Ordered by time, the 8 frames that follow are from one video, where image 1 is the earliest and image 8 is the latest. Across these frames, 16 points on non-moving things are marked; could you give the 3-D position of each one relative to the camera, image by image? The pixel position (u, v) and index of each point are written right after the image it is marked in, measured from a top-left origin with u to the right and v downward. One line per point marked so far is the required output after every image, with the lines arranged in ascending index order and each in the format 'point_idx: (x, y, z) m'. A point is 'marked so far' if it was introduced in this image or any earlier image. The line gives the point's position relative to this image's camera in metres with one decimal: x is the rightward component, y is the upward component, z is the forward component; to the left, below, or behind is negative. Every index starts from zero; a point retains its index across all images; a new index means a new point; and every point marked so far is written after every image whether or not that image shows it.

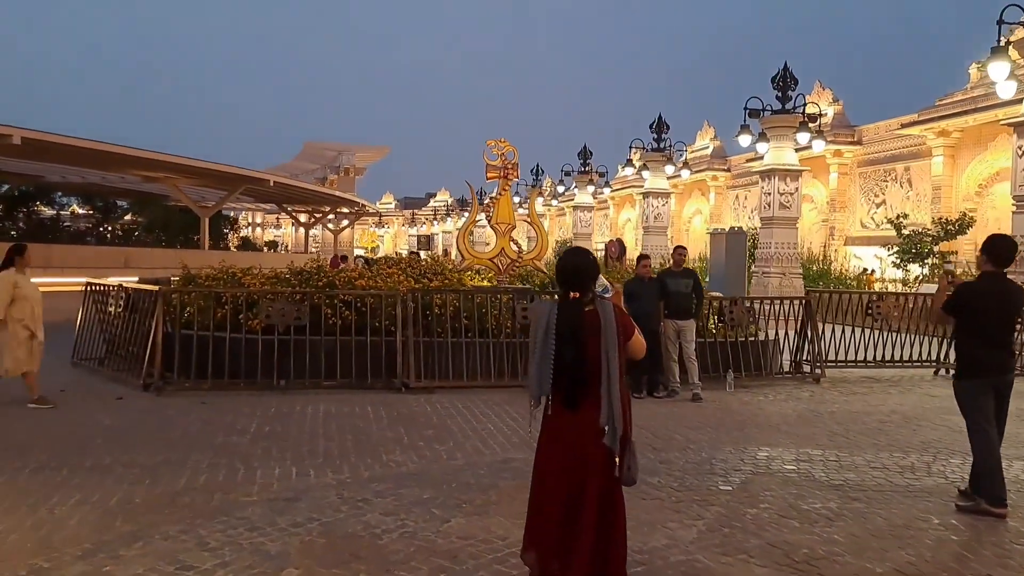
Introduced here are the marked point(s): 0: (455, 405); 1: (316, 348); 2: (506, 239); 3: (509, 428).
0: (-0.6, -1.3, +9.1) m
1: (-2.4, -0.7, +10.0) m
2: (-0.1, +1.1, +17.6) m
3: (0.0, -1.4, +7.9) m
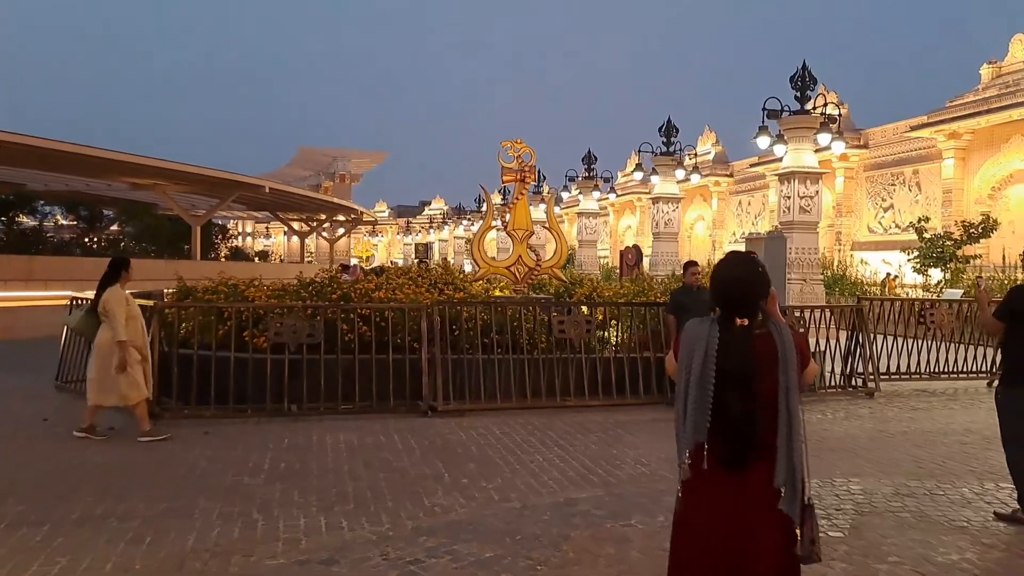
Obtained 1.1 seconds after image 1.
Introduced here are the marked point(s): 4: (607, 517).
0: (-0.2, -1.5, +8.2) m
1: (-2.0, -0.9, +9.0) m
2: (+0.2, +0.9, +16.7) m
3: (+0.4, -1.5, +7.0) m
4: (+0.6, -1.5, +5.3) m
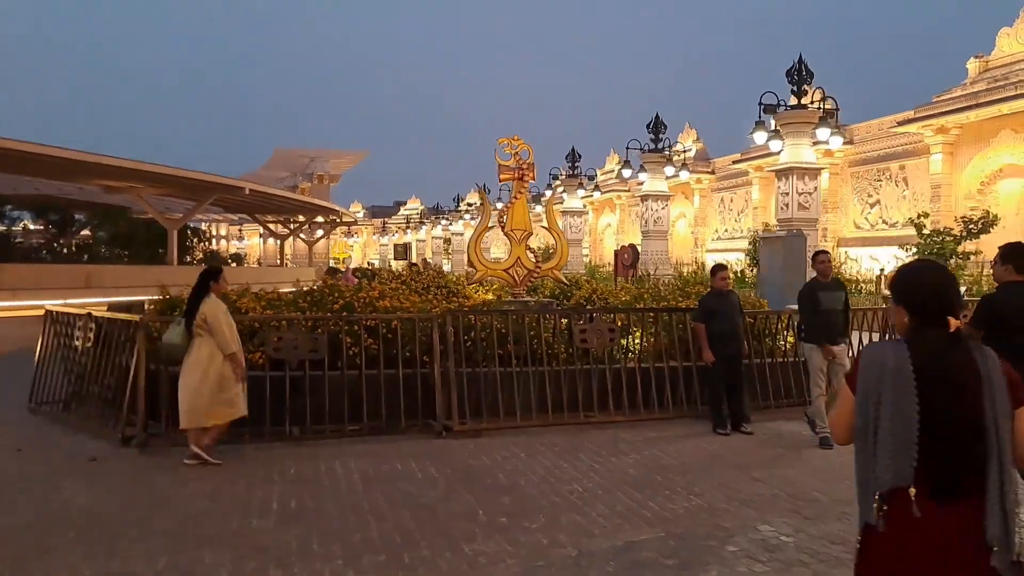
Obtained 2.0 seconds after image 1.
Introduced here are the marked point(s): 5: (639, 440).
0: (0.0, -1.5, +7.4) m
1: (-1.8, -1.0, +8.2) m
2: (+0.2, +0.8, +16.0) m
3: (+0.7, -1.6, +6.3) m
4: (+1.0, -1.6, +4.6) m
5: (+1.3, -1.5, +8.0) m
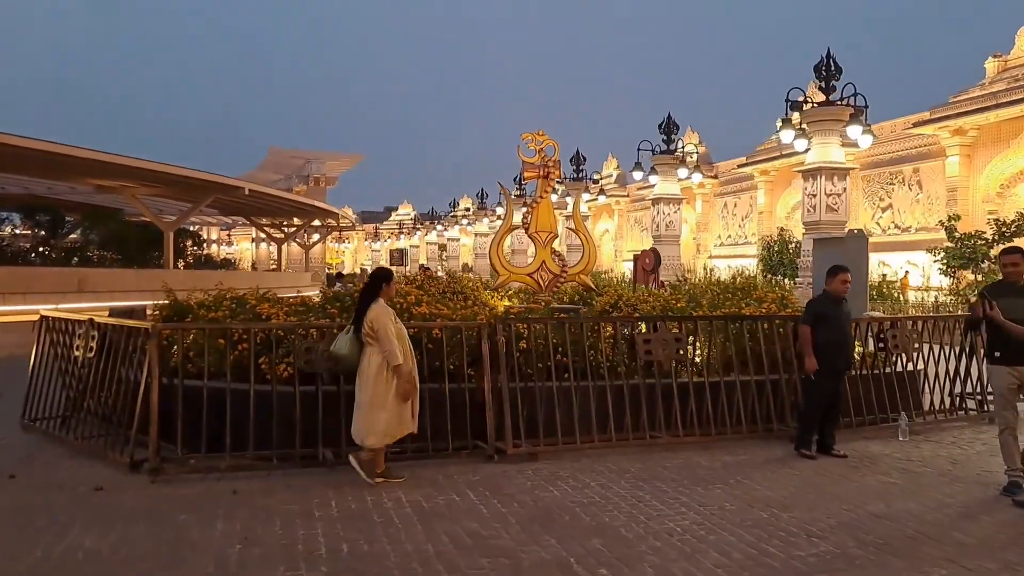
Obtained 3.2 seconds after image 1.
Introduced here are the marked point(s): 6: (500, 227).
0: (+0.6, -1.6, +6.5) m
1: (-1.2, -1.0, +7.2) m
2: (+0.7, +0.7, +15.0) m
3: (+1.3, -1.6, +5.3) m
4: (+1.6, -1.6, +3.7) m
5: (+1.8, -1.5, +7.1) m
6: (-0.2, +1.1, +14.7) m
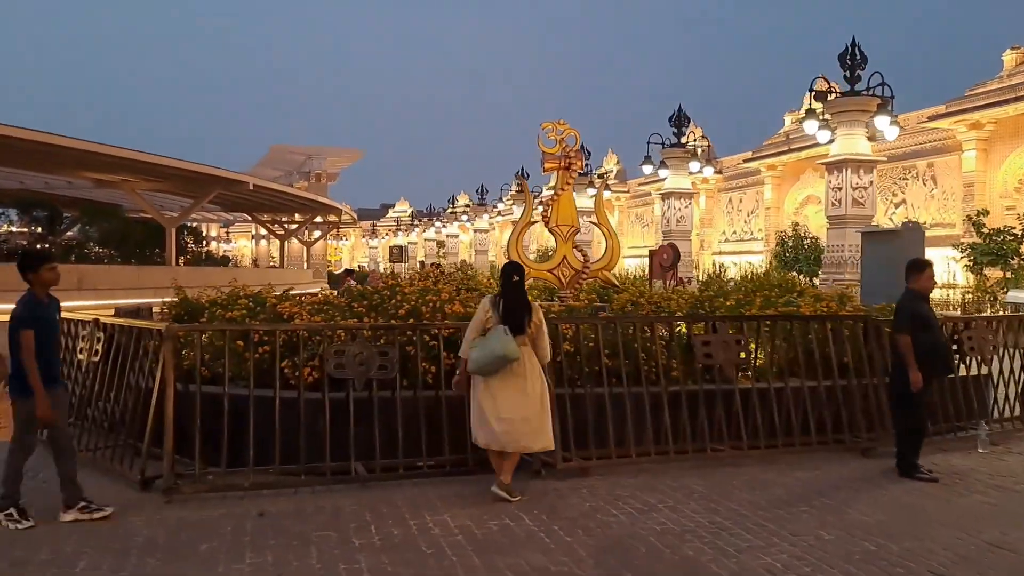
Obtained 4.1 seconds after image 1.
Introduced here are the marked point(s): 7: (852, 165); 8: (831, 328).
0: (+1.0, -1.5, +5.8) m
1: (-0.8, -1.0, +6.5) m
2: (+1.0, +0.8, +14.3) m
3: (+1.7, -1.6, +4.6) m
4: (+2.0, -1.6, +3.0) m
5: (+2.2, -1.5, +6.4) m
6: (+0.2, +1.2, +14.0) m
7: (+8.2, +3.0, +19.4) m
8: (+3.0, -0.4, +7.6) m
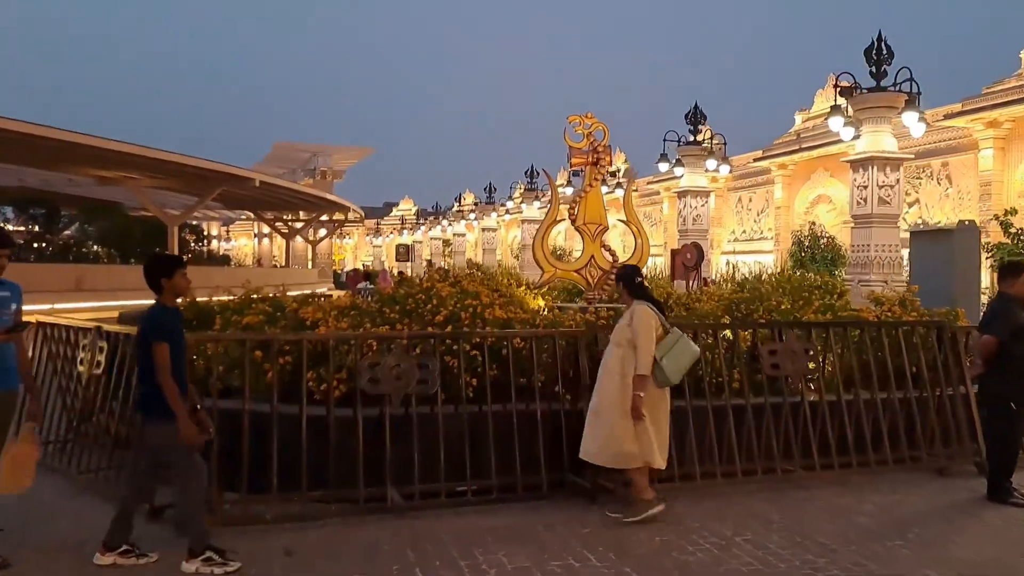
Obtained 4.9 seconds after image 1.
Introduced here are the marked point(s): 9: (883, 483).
0: (+1.4, -1.6, +5.1) m
1: (-0.5, -1.0, +5.9) m
2: (+1.4, +0.7, +13.7) m
3: (+2.0, -1.6, +4.0) m
4: (+2.4, -1.6, +2.4) m
5: (+2.6, -1.6, +5.7) m
6: (+0.5, +1.2, +13.3) m
7: (+8.5, +2.9, +18.8) m
8: (+3.4, -0.4, +6.9) m
9: (+3.0, -1.5, +6.5) m
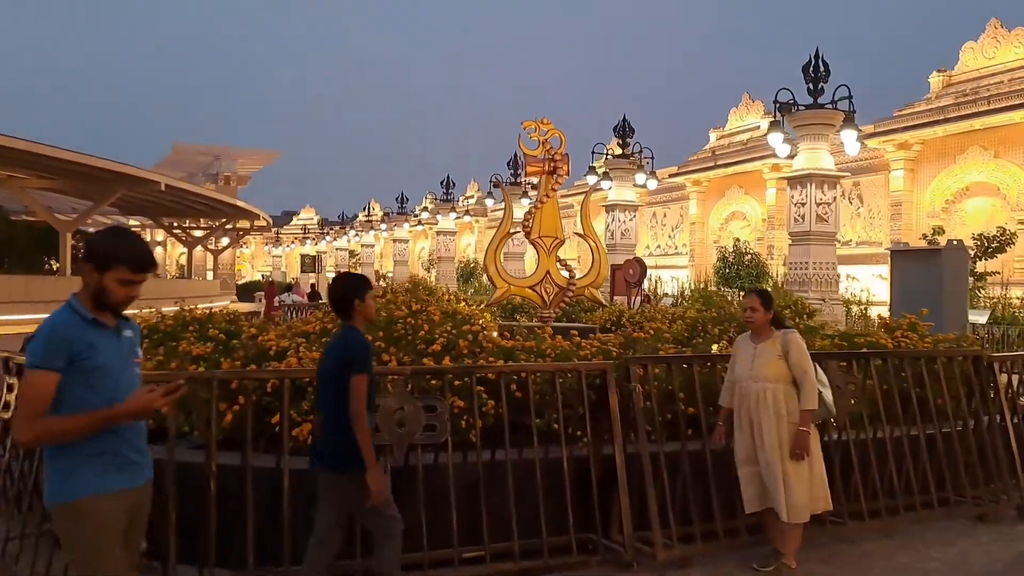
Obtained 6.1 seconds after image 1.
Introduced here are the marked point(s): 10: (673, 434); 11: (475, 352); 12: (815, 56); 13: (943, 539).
0: (+1.6, -1.7, +4.3) m
1: (-0.3, -1.2, +4.8) m
2: (+0.6, +0.5, +12.8) m
3: (+2.4, -1.7, +3.2) m
4: (+2.9, -1.8, +1.7) m
5: (+2.7, -1.7, +5.1) m
6: (-0.2, +0.9, +12.4) m
7: (+7.1, +2.5, +18.8) m
8: (+3.3, -0.6, +6.3) m
9: (+3.0, -1.7, +5.8) m
10: (+1.0, -1.0, +5.4) m
11: (-0.3, -0.4, +5.6) m
12: (+7.1, +5.4, +18.8) m
13: (+3.1, -1.8, +5.7) m
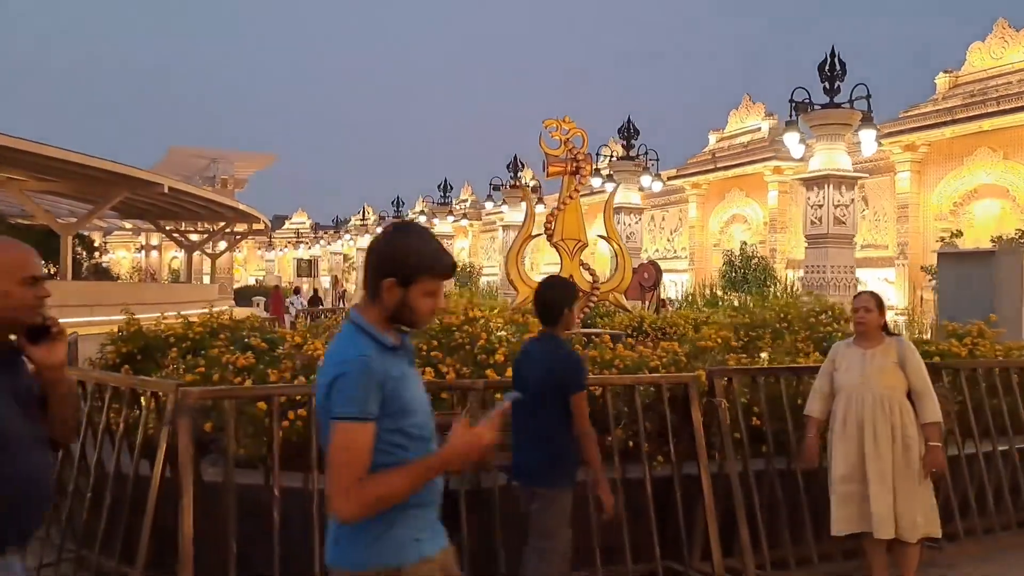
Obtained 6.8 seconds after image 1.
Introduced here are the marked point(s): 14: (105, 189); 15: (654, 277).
0: (+2.0, -1.8, +3.9) m
1: (+0.1, -1.2, +4.4) m
2: (+0.9, +0.4, +12.4) m
3: (+2.9, -1.8, +2.8) m
4: (+3.4, -1.8, +1.3) m
5: (+3.2, -1.8, +4.6) m
6: (+0.1, +0.8, +11.9) m
7: (+7.4, +2.4, +18.4) m
8: (+3.8, -0.6, +5.9) m
9: (+3.5, -1.7, +5.4) m
10: (+1.5, -1.0, +5.0) m
11: (+0.2, -0.5, +5.2) m
12: (+7.3, +5.3, +18.4) m
13: (+3.5, -1.8, +5.3) m
14: (-9.9, +2.4, +19.6) m
15: (+3.1, +0.2, +17.6) m
